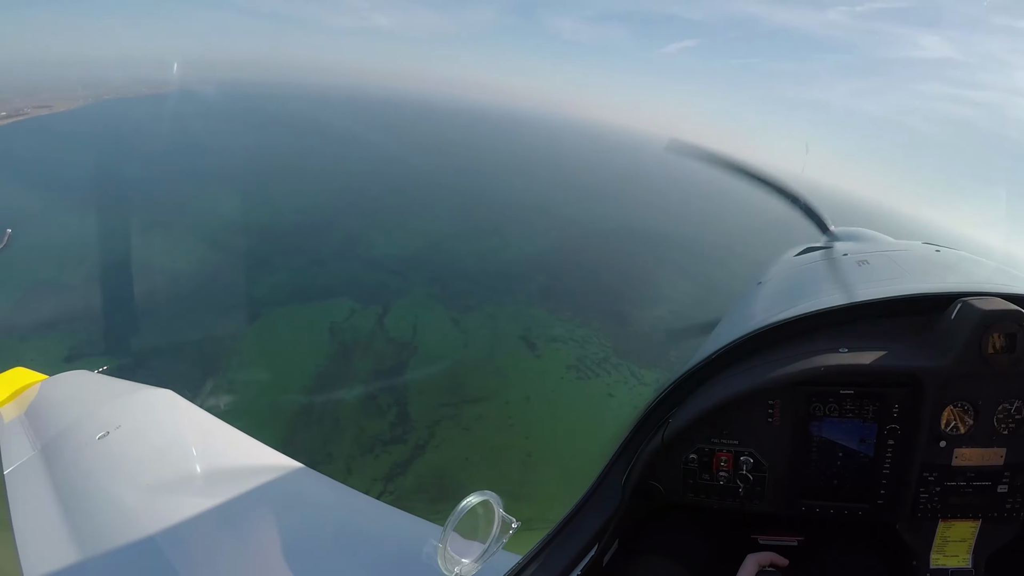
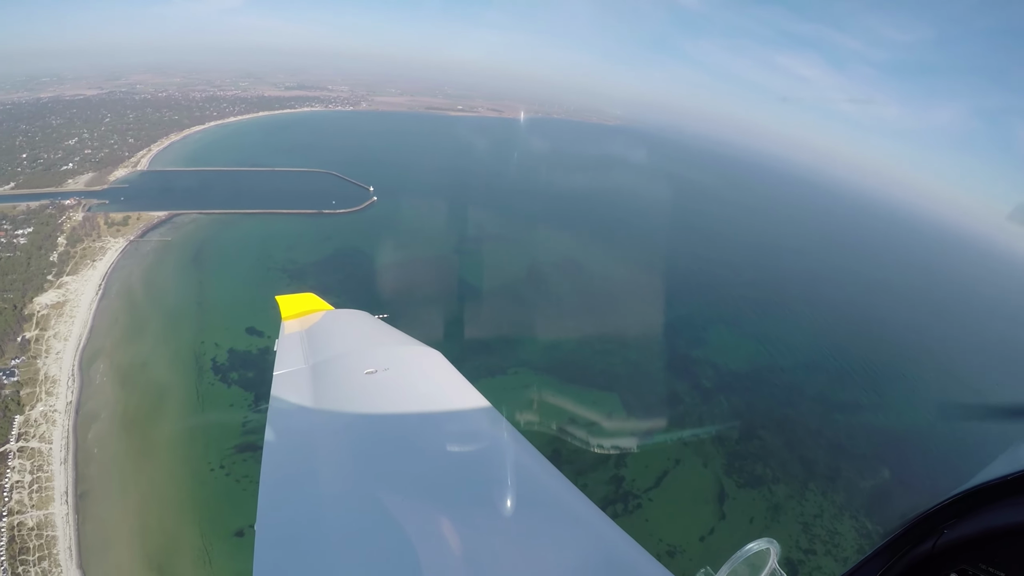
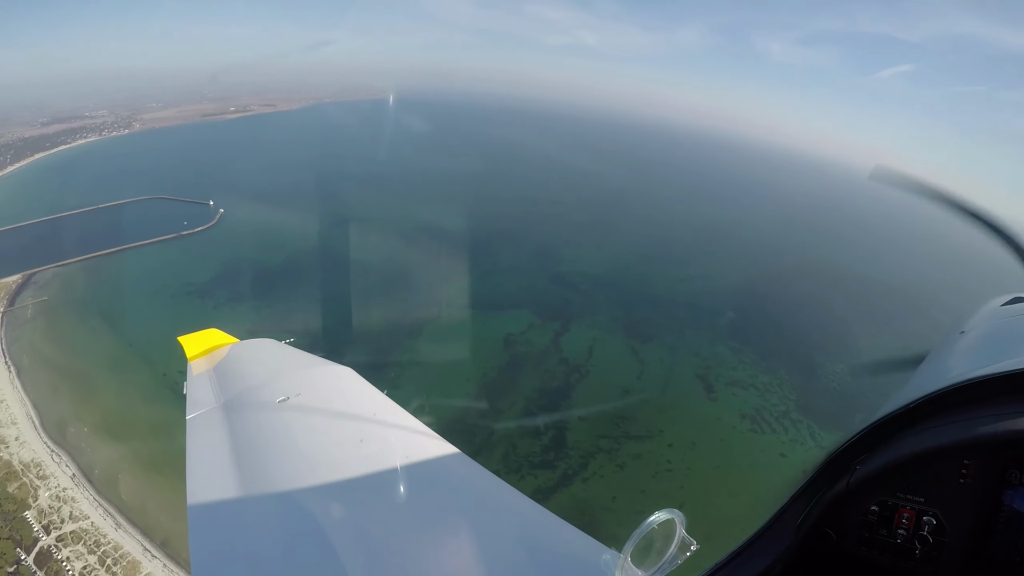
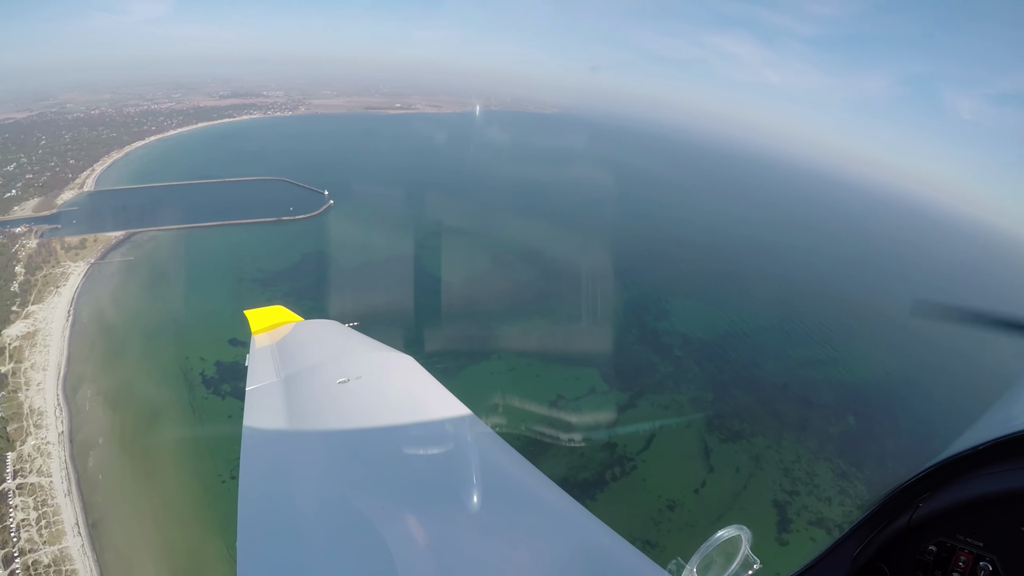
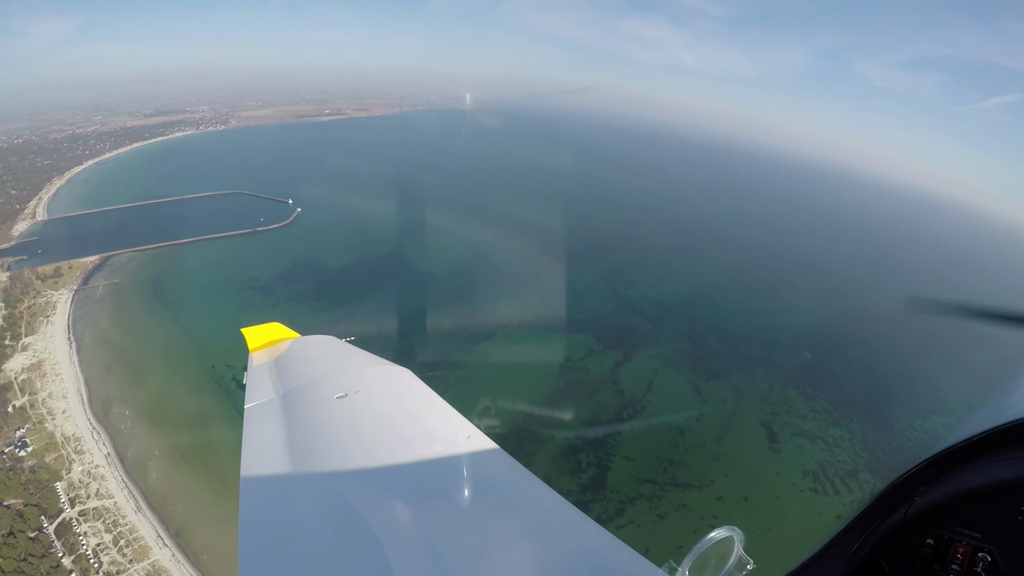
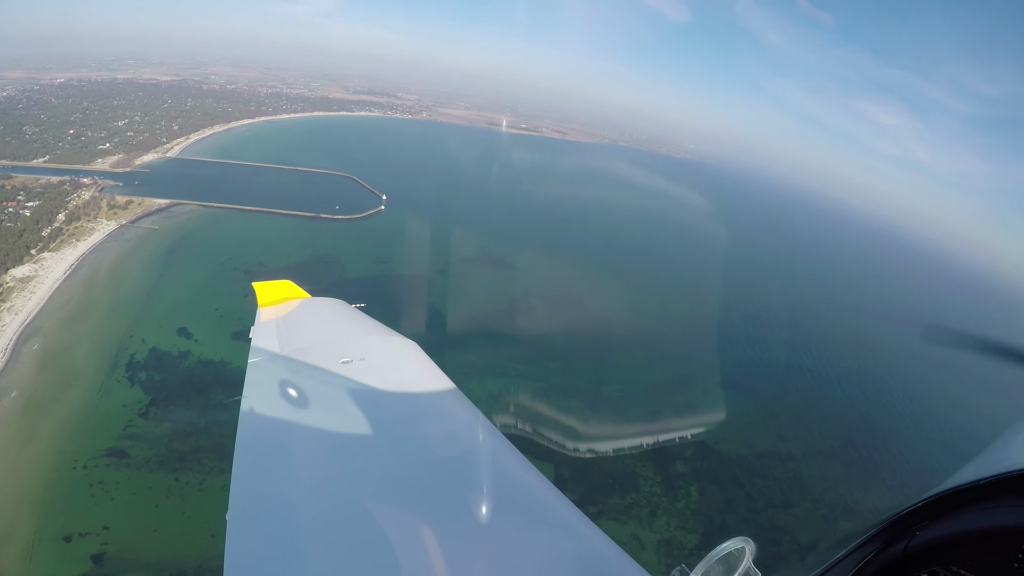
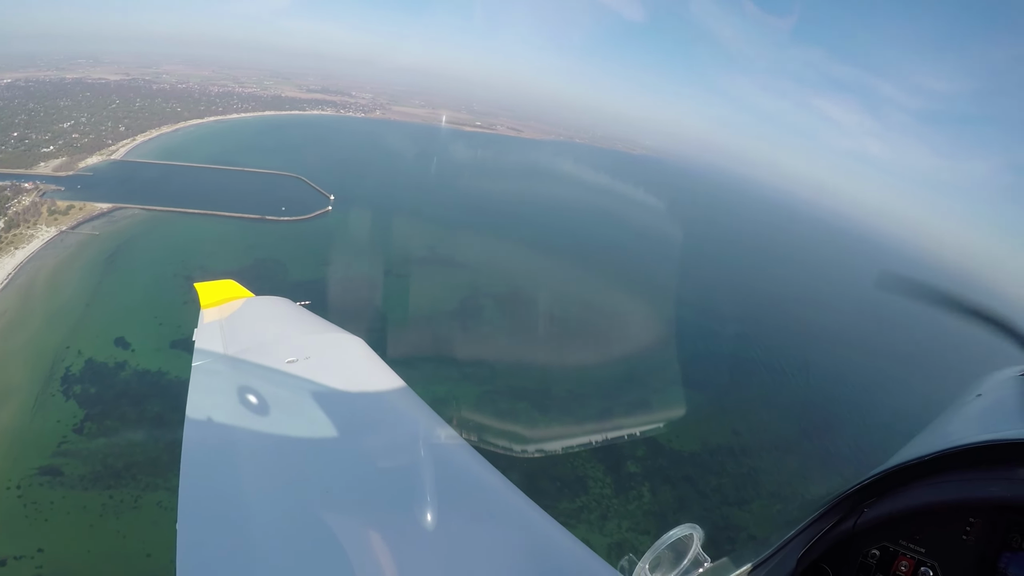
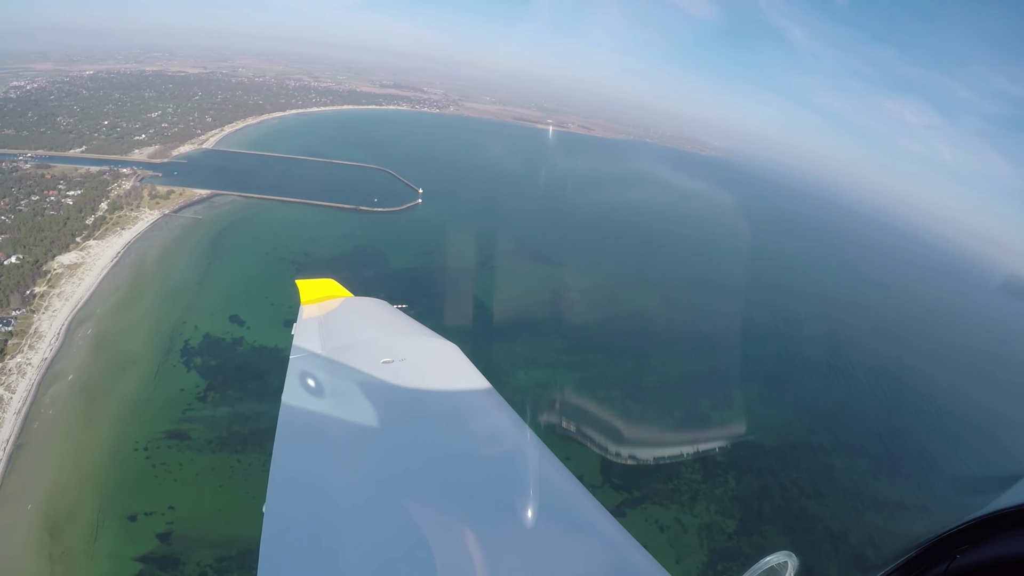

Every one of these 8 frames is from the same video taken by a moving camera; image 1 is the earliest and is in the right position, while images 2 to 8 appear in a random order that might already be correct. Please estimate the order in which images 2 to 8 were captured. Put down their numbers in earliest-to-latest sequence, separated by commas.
3, 5, 4, 2, 8, 6, 7
